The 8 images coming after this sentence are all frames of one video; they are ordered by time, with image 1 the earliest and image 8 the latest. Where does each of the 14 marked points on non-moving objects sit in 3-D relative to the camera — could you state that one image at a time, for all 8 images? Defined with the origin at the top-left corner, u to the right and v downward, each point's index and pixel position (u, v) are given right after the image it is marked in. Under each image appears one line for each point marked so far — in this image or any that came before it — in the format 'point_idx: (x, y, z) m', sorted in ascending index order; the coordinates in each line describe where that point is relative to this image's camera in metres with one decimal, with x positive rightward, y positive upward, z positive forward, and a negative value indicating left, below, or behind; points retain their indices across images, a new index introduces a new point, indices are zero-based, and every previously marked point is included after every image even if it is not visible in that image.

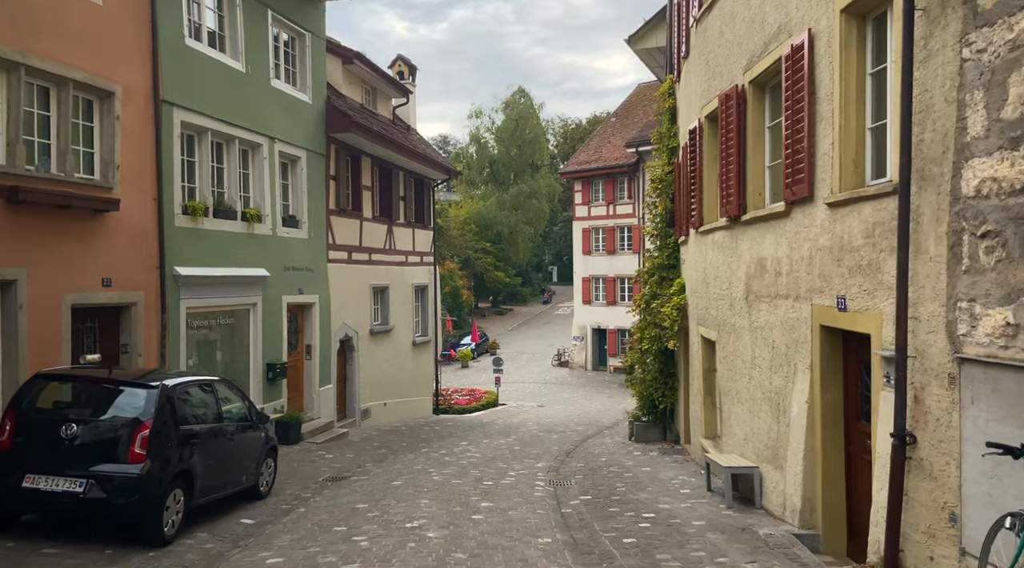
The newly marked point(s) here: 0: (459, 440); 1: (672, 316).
0: (-0.9, -2.7, +14.5) m
1: (+2.3, -0.4, +11.8) m
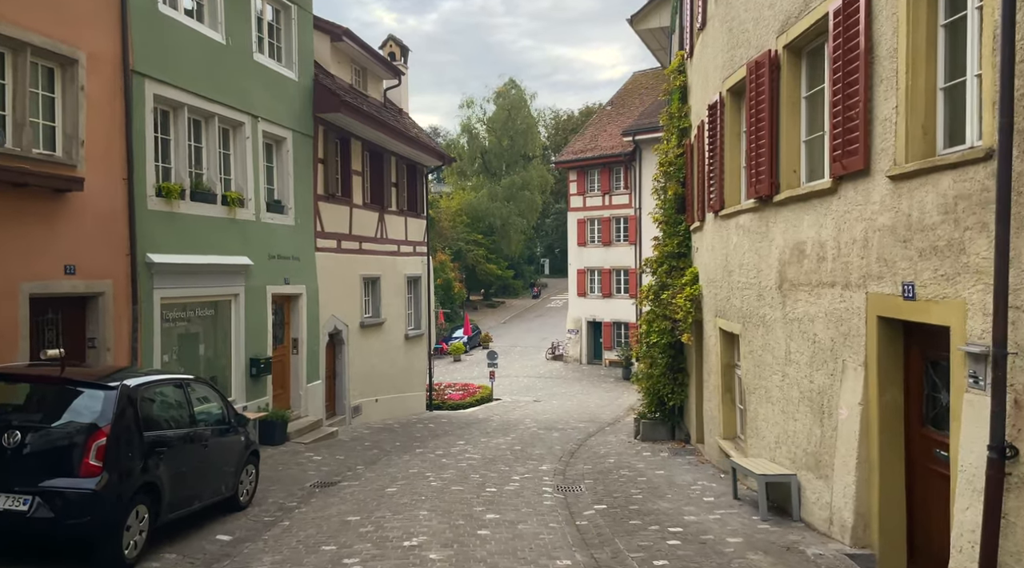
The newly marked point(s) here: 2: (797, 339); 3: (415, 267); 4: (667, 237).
0: (-0.9, -2.6, +13.7) m
1: (+2.3, -0.3, +11.0) m
2: (+2.4, -0.5, +6.9) m
3: (-2.2, +0.4, +19.0) m
4: (+2.4, +0.7, +12.8) m
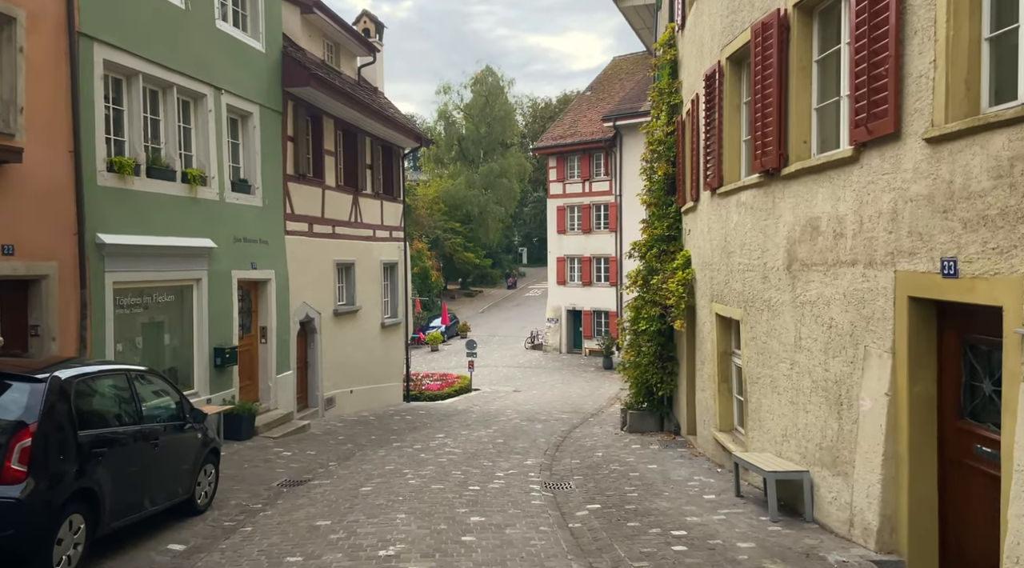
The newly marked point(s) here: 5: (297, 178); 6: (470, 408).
0: (-1.2, -2.3, +13.0) m
1: (+2.1, -0.1, +10.4) m
2: (+2.3, -0.3, +6.3) m
3: (-2.7, +0.7, +18.3) m
4: (+2.1, +1.0, +12.2) m
5: (-3.6, +1.8, +13.7) m
6: (-0.9, -2.7, +18.2) m
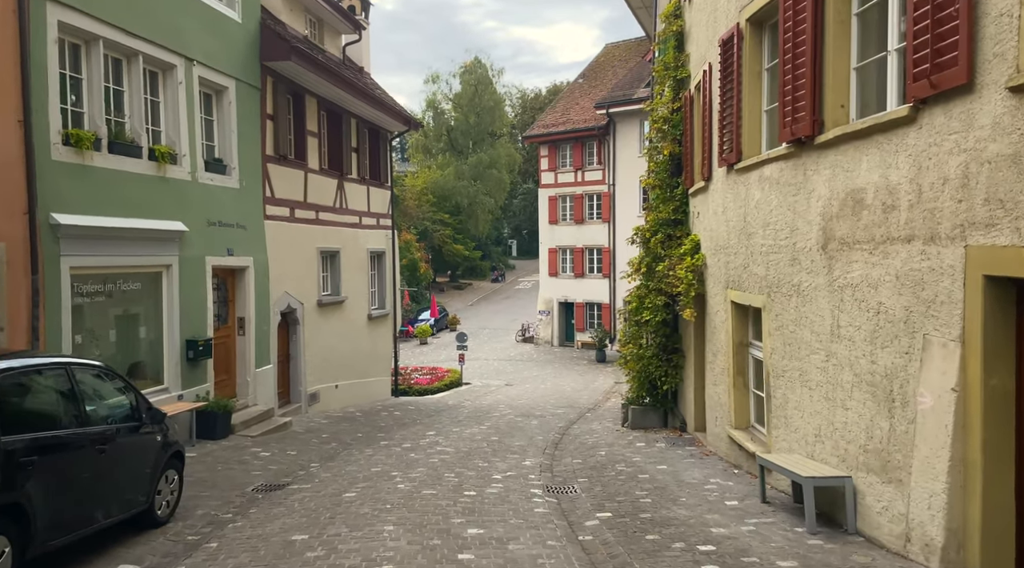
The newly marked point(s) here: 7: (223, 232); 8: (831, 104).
0: (-1.3, -2.2, +12.3) m
1: (+2.1, +0.1, +9.7) m
2: (+2.3, -0.2, +5.6) m
3: (-2.8, +0.9, +17.5) m
4: (+2.1, +1.1, +11.5) m
5: (-3.7, +1.9, +12.8) m
6: (-1.1, -2.5, +17.4) m
7: (-3.9, +0.7, +11.1) m
8: (+2.3, +1.3, +6.0) m
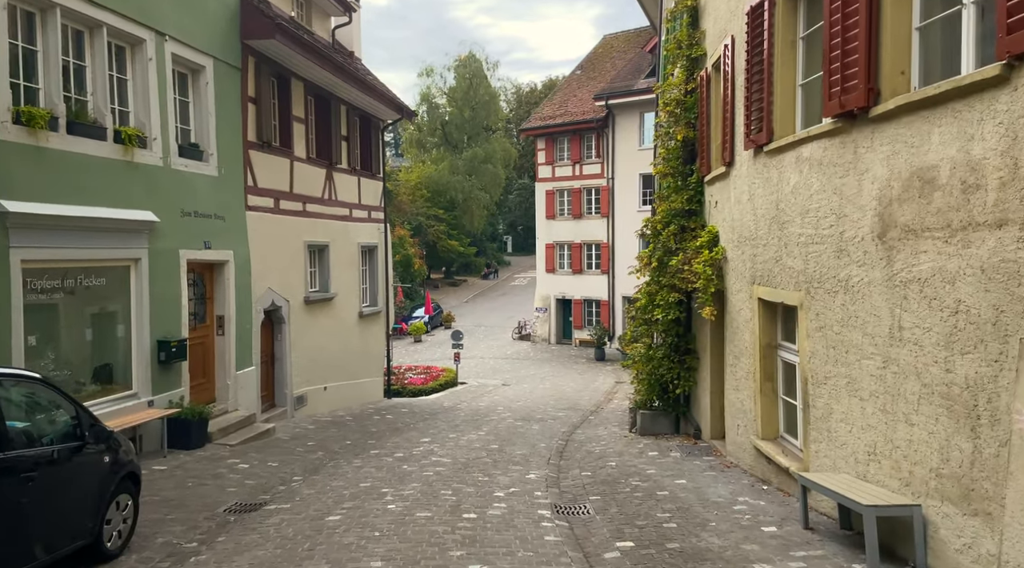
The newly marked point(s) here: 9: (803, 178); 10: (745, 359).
0: (-1.3, -2.1, +11.4) m
1: (+2.1, +0.1, +8.9) m
2: (+2.4, -0.1, +4.8) m
3: (-2.9, +1.0, +16.6) m
4: (+2.1, +1.2, +10.6) m
5: (-3.7, +2.0, +12.0) m
6: (-1.1, -2.4, +16.6) m
7: (-3.9, +0.8, +10.3) m
8: (+2.4, +1.3, +5.1) m
9: (+2.2, +0.8, +6.2) m
10: (+2.3, -0.7, +8.0) m
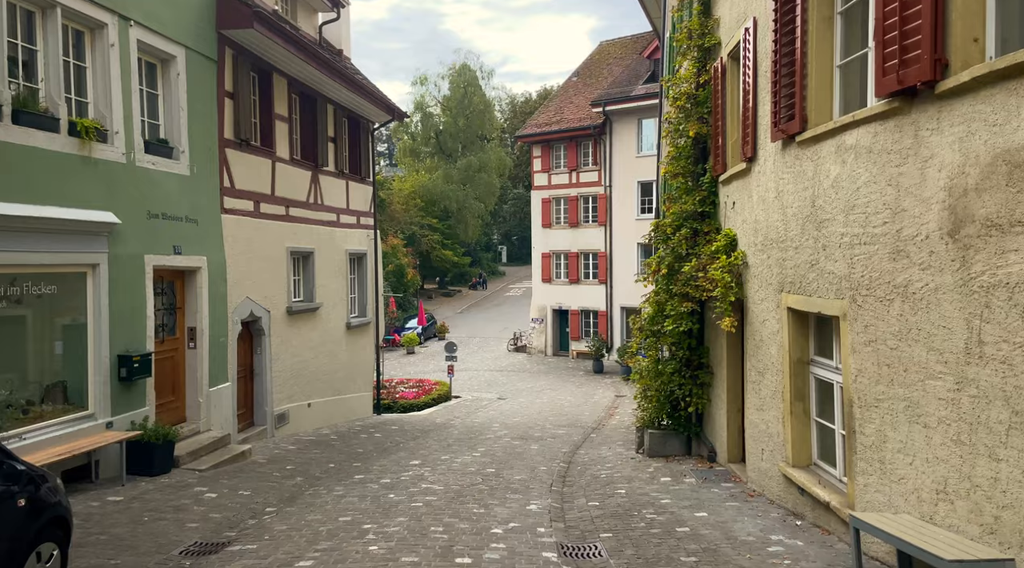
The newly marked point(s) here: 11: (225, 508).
0: (-1.3, -2.2, +10.5) m
1: (+2.1, 0.0, +8.0) m
2: (+2.4, -0.2, +4.0) m
3: (-2.9, +0.8, +15.8) m
4: (+2.1, +1.1, +9.8) m
5: (-3.7, +1.9, +11.1) m
6: (-1.2, -2.6, +15.7) m
7: (-3.9, +0.7, +9.4) m
8: (+2.4, +1.3, +4.3) m
9: (+2.2, +0.8, +5.4) m
10: (+2.3, -0.8, +7.2) m
11: (-2.5, -2.0, +7.3) m
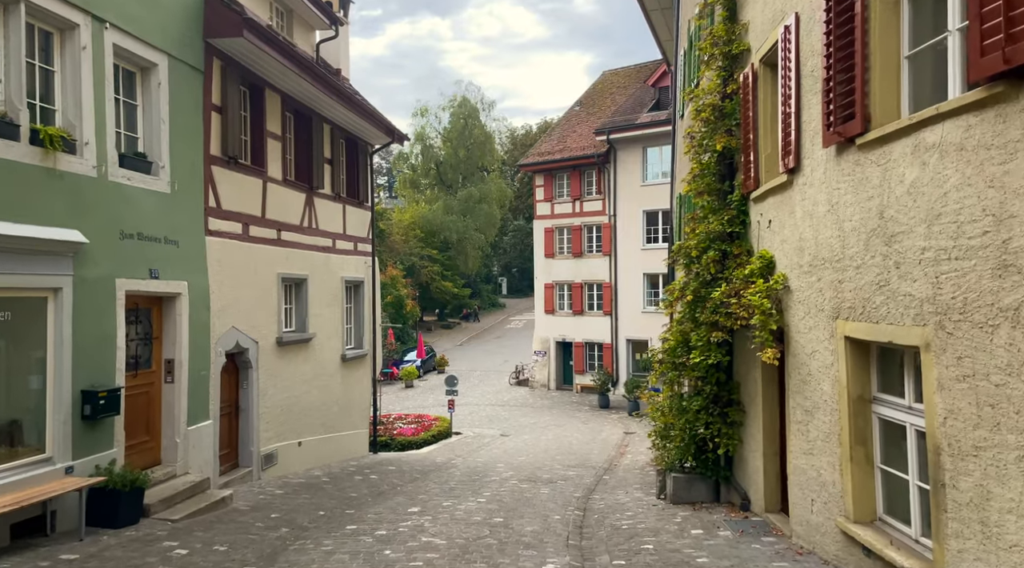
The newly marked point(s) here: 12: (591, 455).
0: (-1.2, -2.5, +9.6) m
1: (+2.2, -0.2, +7.2) m
2: (+2.5, -0.2, +3.1) m
3: (-2.8, +0.2, +14.9) m
4: (+2.2, +0.8, +9.0) m
5: (-3.6, +1.5, +10.3) m
6: (-1.1, -3.2, +14.7) m
7: (-3.8, +0.4, +8.5) m
8: (+2.5, +1.2, +3.5) m
9: (+2.3, +0.6, +4.6) m
10: (+2.4, -1.0, +6.2) m
11: (-2.4, -2.2, +6.3) m
12: (+1.5, -3.2, +15.5) m
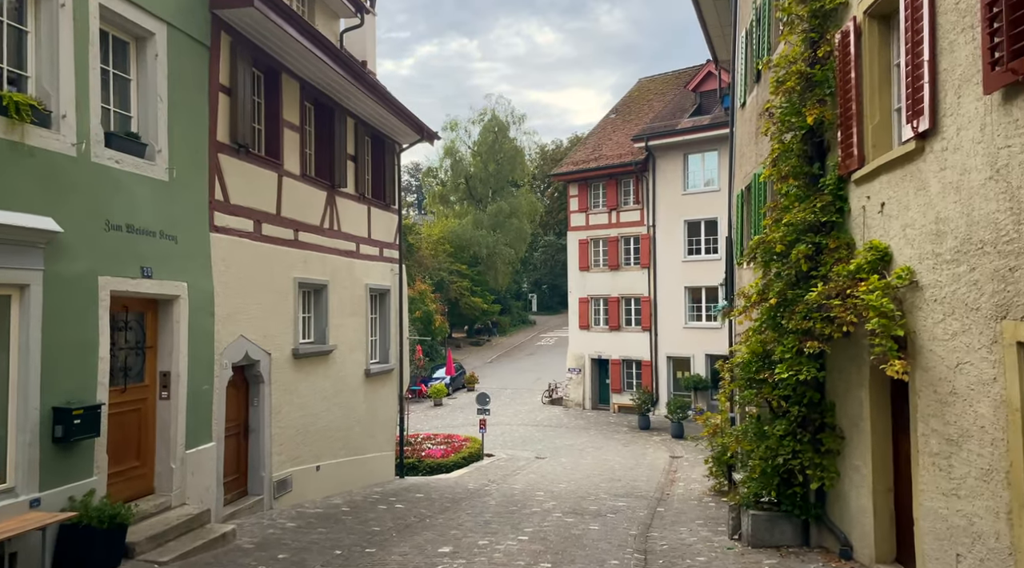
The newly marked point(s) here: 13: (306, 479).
0: (-0.8, -2.6, +8.2) m
1: (+2.6, -0.2, +5.8) m
2: (+2.7, -0.1, +1.7) m
3: (-2.2, +0.1, +13.7) m
4: (+2.6, +0.8, +7.6) m
5: (-3.1, +1.5, +9.2) m
6: (-0.4, -3.3, +13.4) m
7: (-3.4, +0.4, +7.3) m
8: (+2.8, +1.3, +2.1) m
9: (+2.6, +0.7, +3.2) m
10: (+2.7, -0.9, +4.8) m
11: (-2.1, -2.1, +5.0) m
12: (+2.2, -3.4, +14.1) m
13: (-2.8, -2.6, +11.1) m
